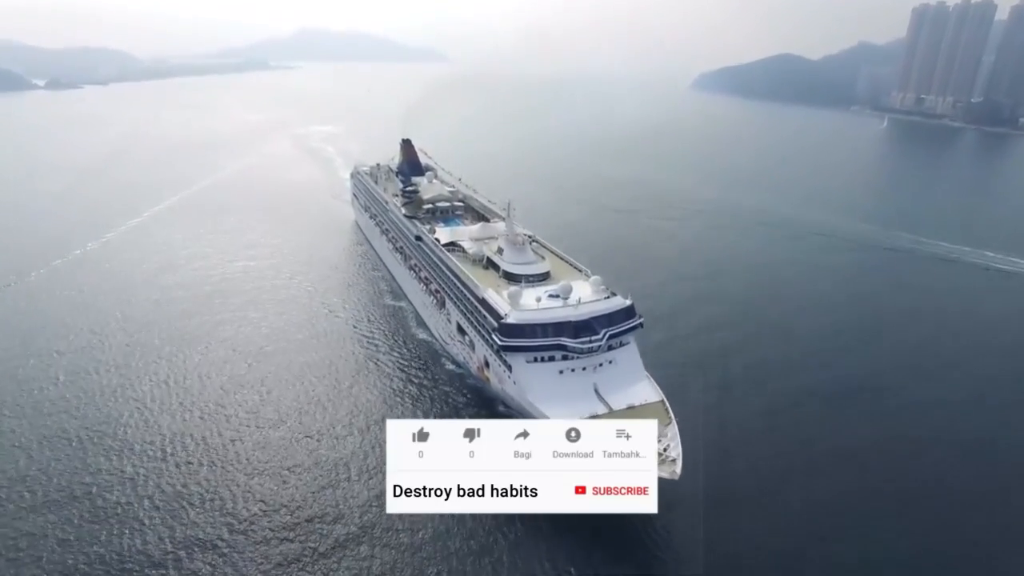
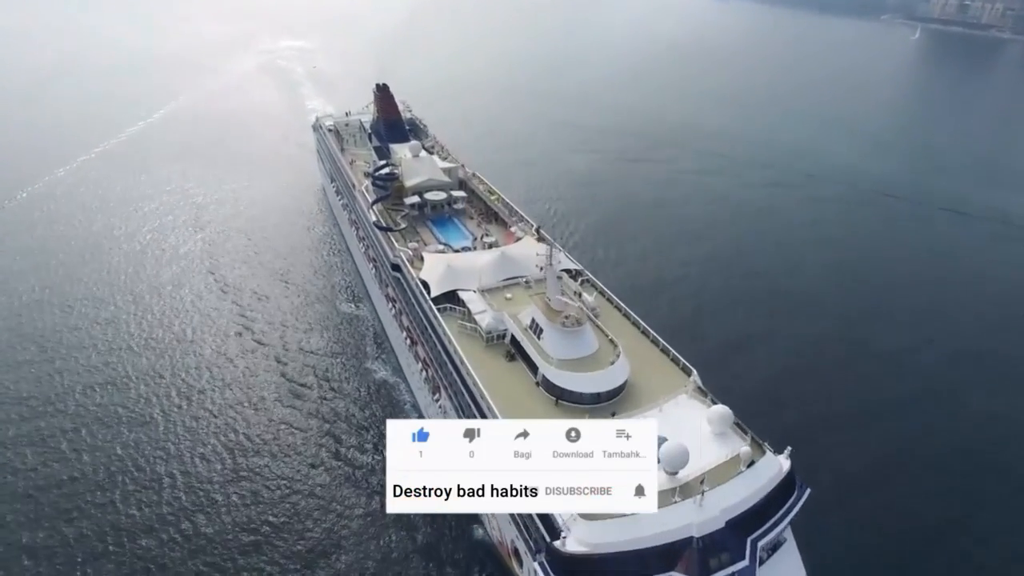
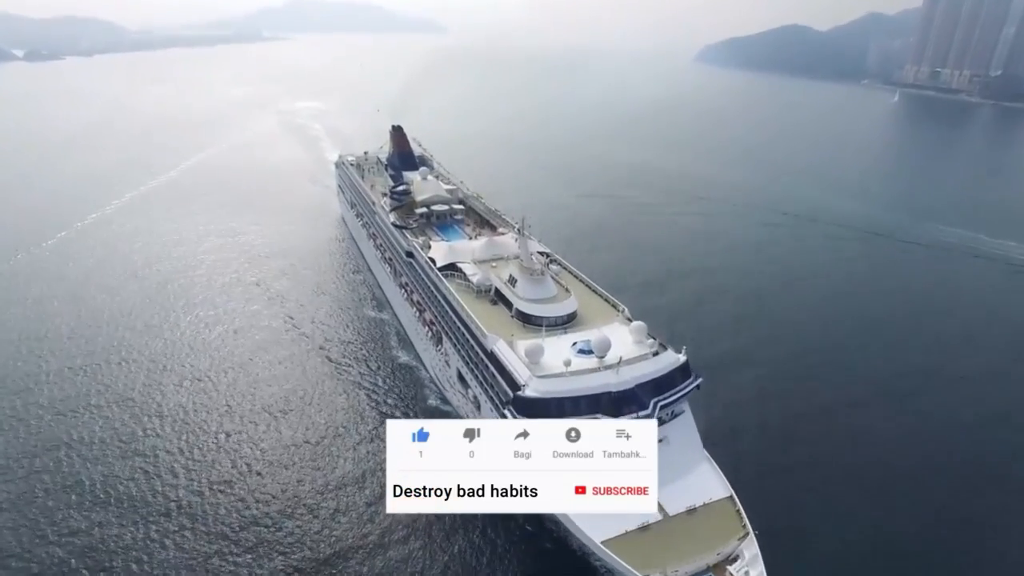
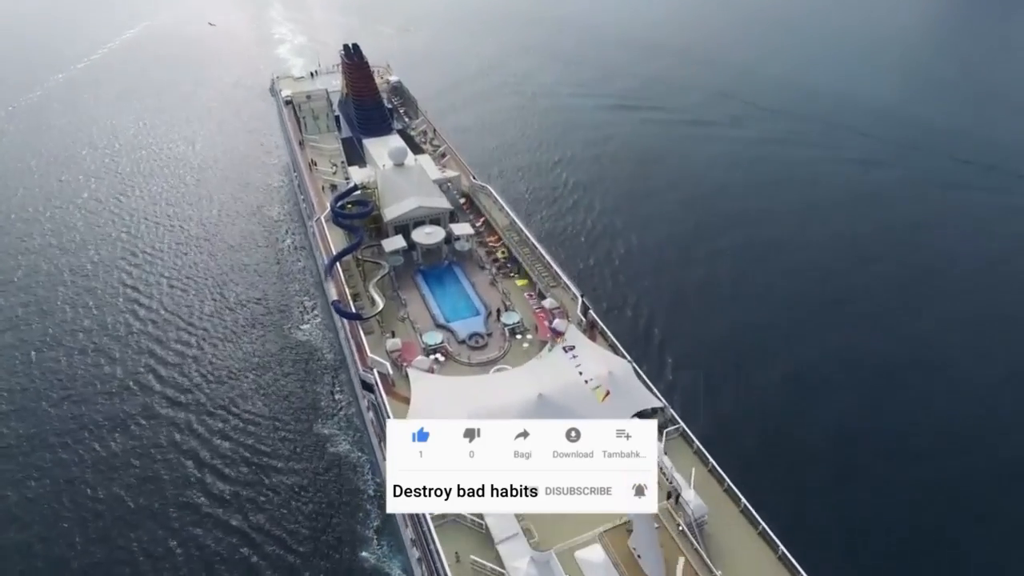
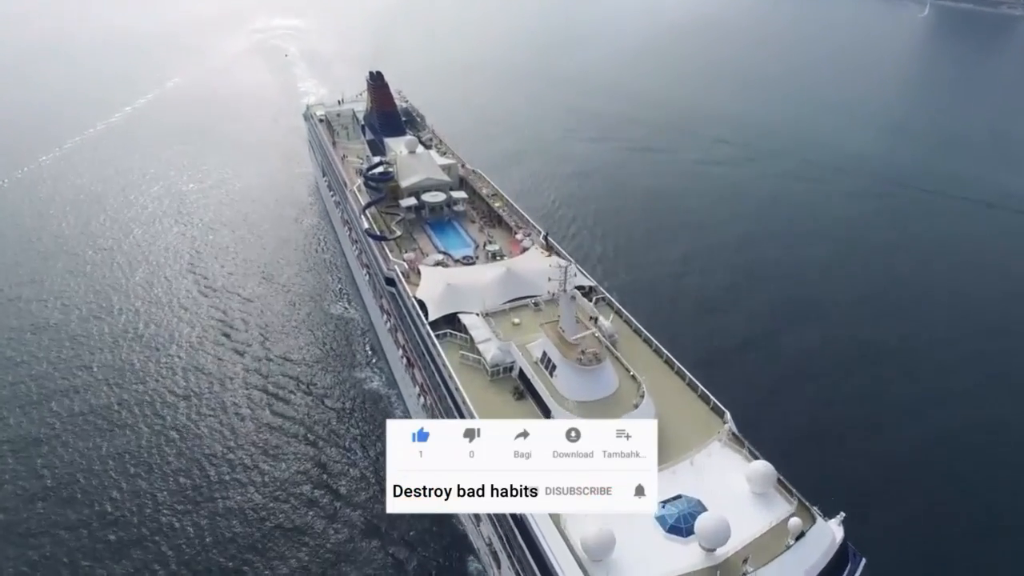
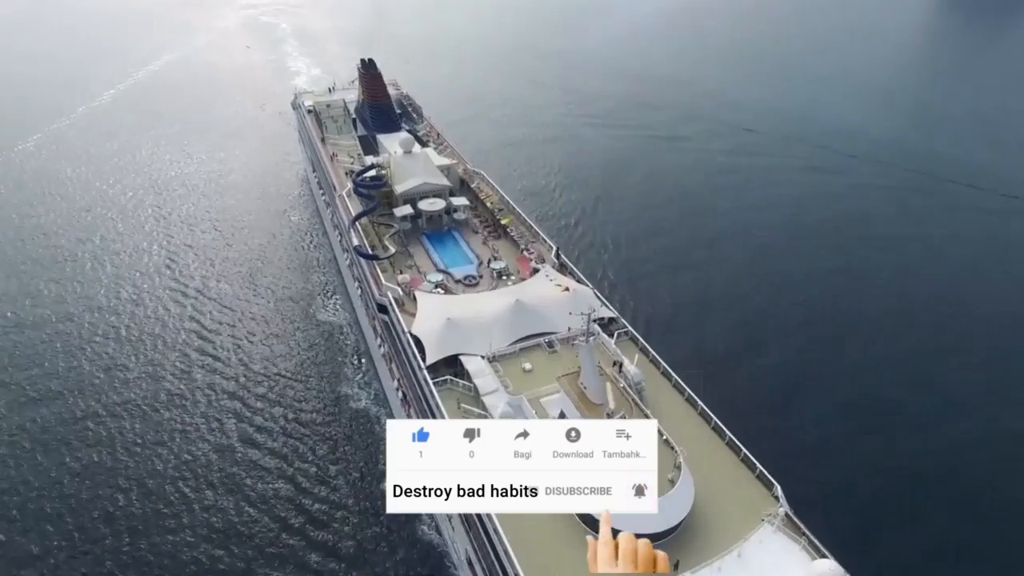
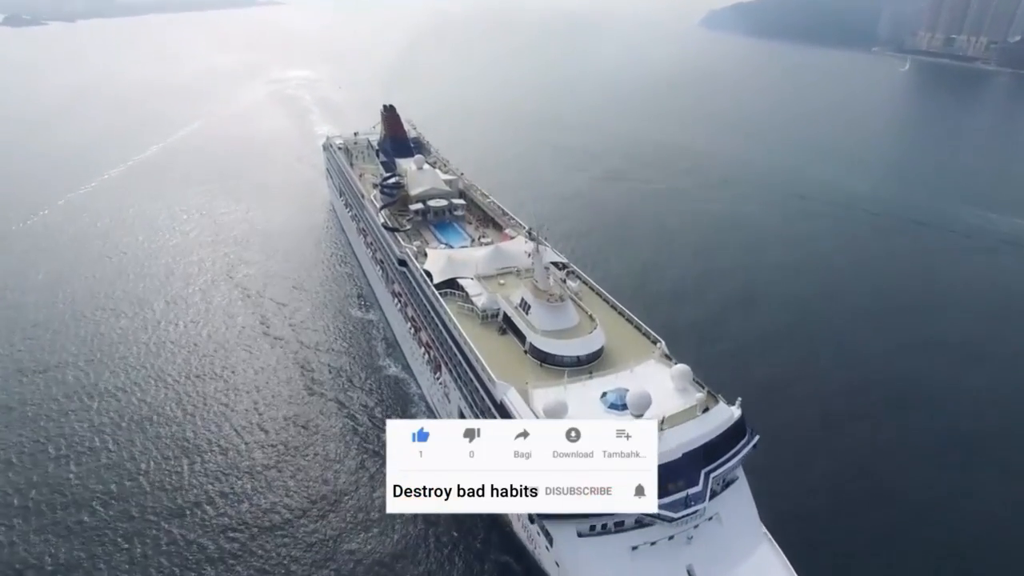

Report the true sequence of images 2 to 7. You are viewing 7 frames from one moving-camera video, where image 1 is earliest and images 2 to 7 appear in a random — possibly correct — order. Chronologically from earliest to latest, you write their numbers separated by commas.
3, 7, 2, 5, 6, 4
